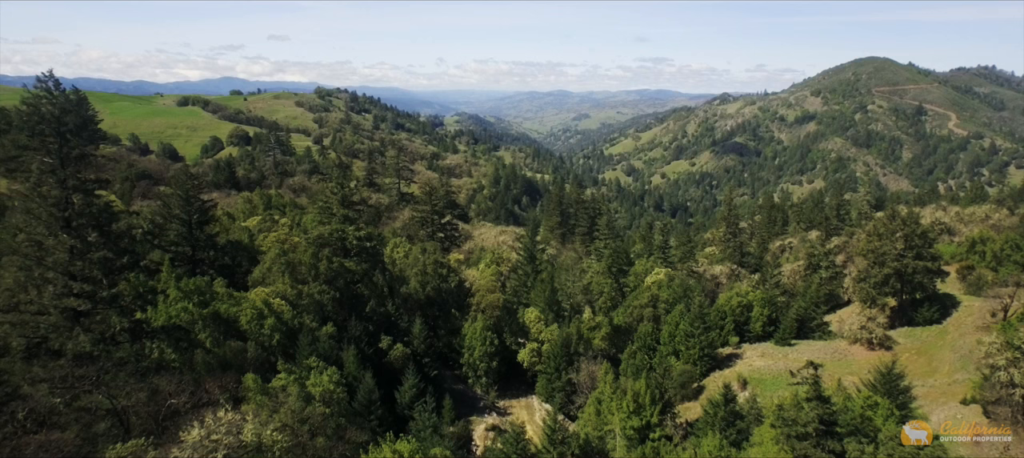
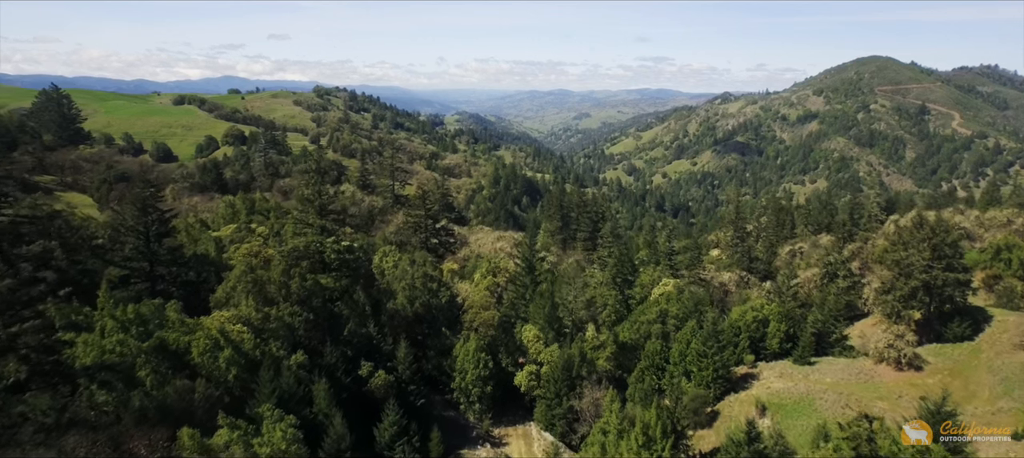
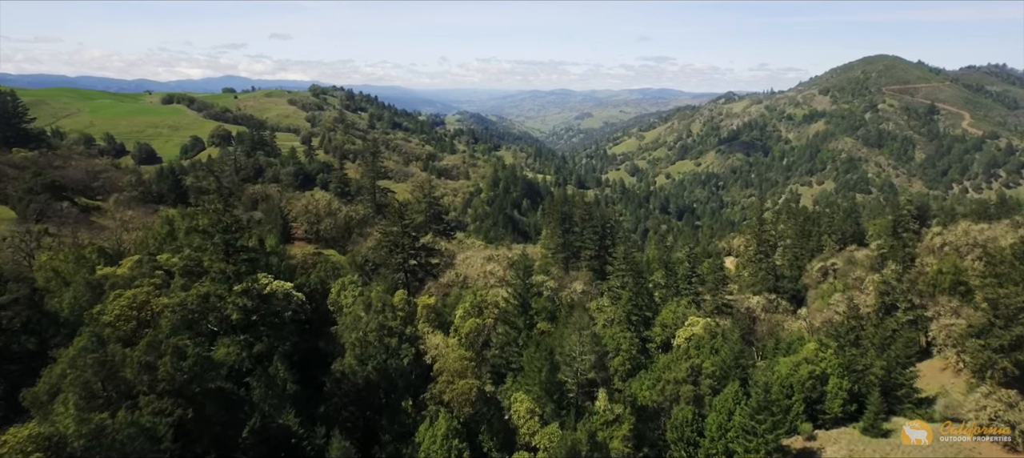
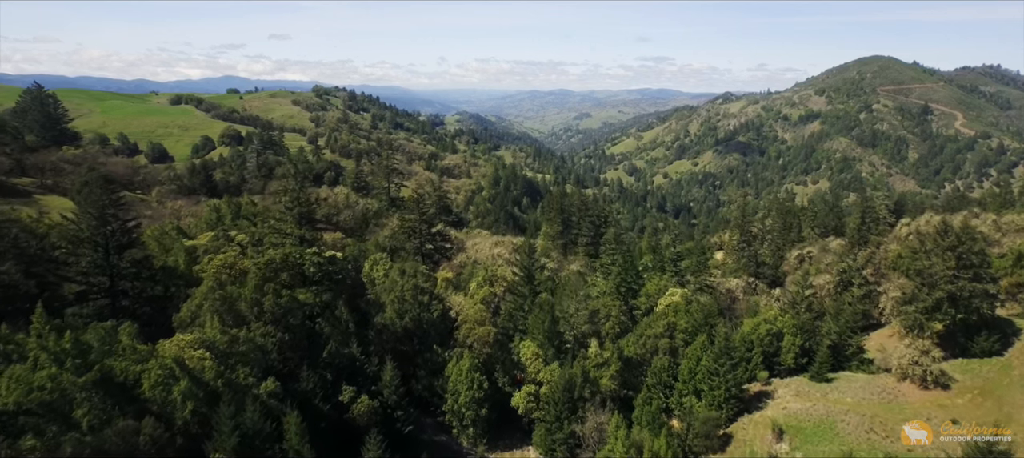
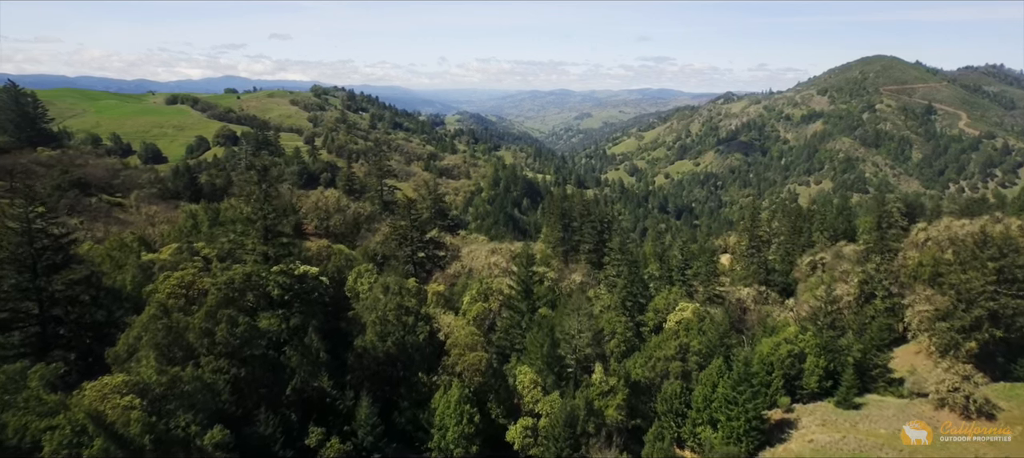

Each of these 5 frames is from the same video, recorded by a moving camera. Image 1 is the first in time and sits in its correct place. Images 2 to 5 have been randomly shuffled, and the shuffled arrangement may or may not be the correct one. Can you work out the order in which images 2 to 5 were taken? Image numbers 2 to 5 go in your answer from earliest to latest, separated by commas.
2, 4, 5, 3
